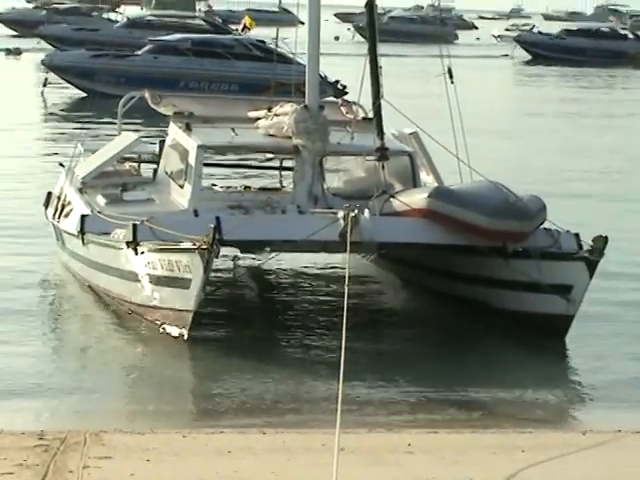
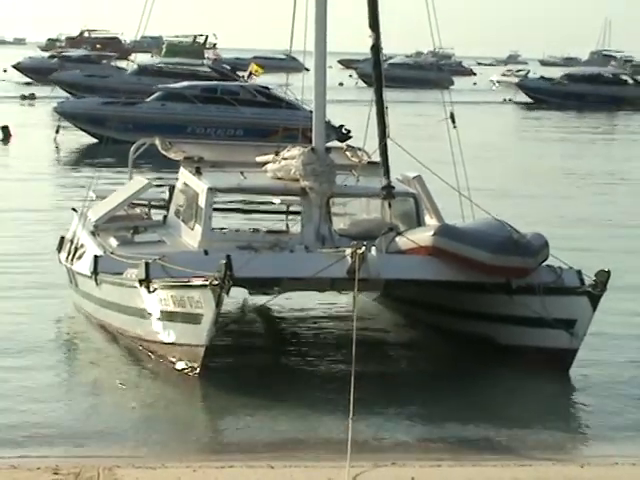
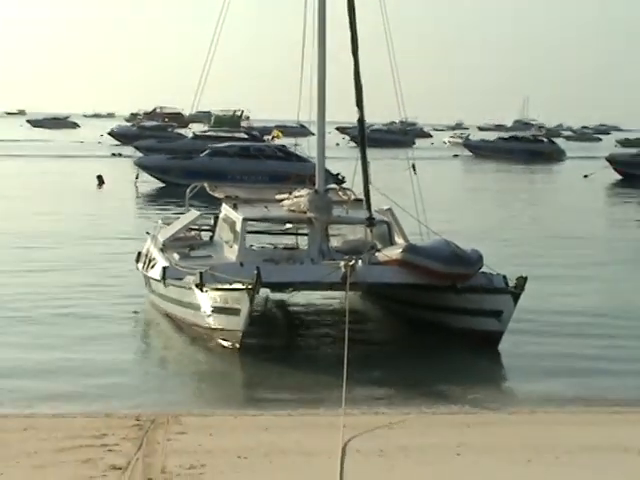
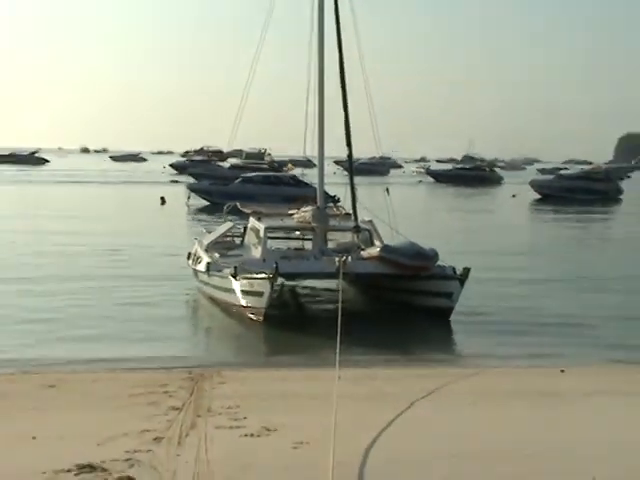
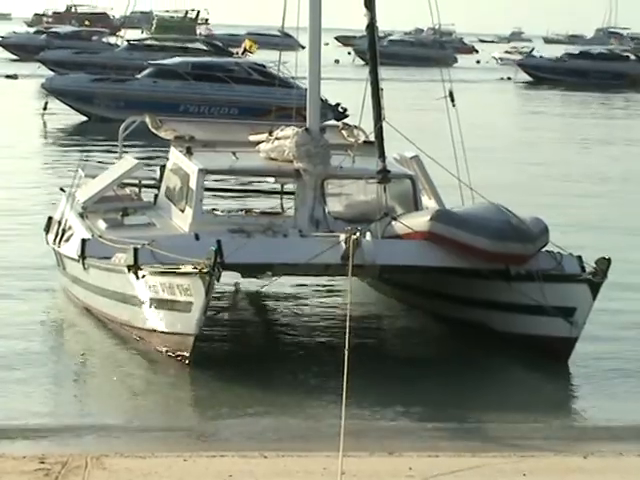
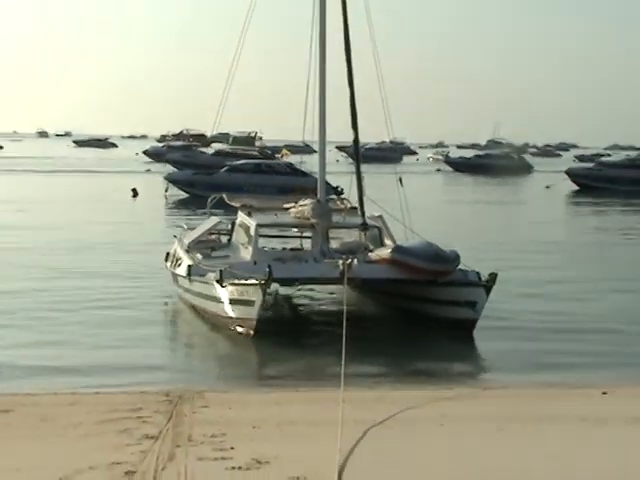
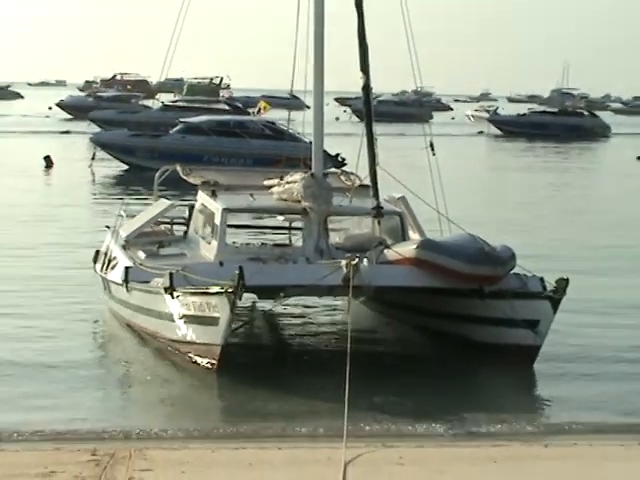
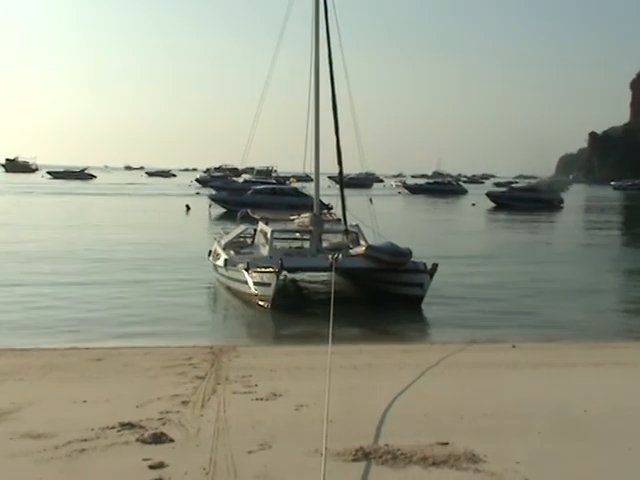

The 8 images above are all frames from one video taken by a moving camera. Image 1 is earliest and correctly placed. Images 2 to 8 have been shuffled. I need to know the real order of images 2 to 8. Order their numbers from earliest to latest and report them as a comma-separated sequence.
5, 2, 7, 3, 6, 4, 8
